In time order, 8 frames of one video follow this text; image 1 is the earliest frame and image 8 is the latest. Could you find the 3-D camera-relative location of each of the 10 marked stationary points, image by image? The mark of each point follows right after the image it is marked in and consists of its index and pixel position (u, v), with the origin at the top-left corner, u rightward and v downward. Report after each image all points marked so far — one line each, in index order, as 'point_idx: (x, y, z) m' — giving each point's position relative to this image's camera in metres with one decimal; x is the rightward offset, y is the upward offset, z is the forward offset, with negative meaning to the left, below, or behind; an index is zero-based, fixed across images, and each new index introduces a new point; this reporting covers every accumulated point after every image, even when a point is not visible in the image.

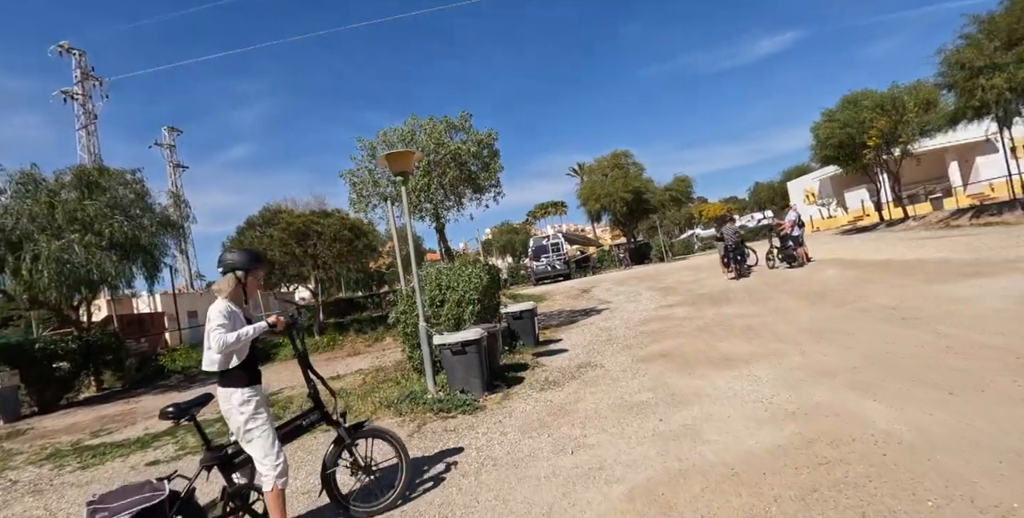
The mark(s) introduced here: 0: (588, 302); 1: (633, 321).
0: (+2.7, -1.6, +18.7) m
1: (+2.9, -1.5, +12.5) m
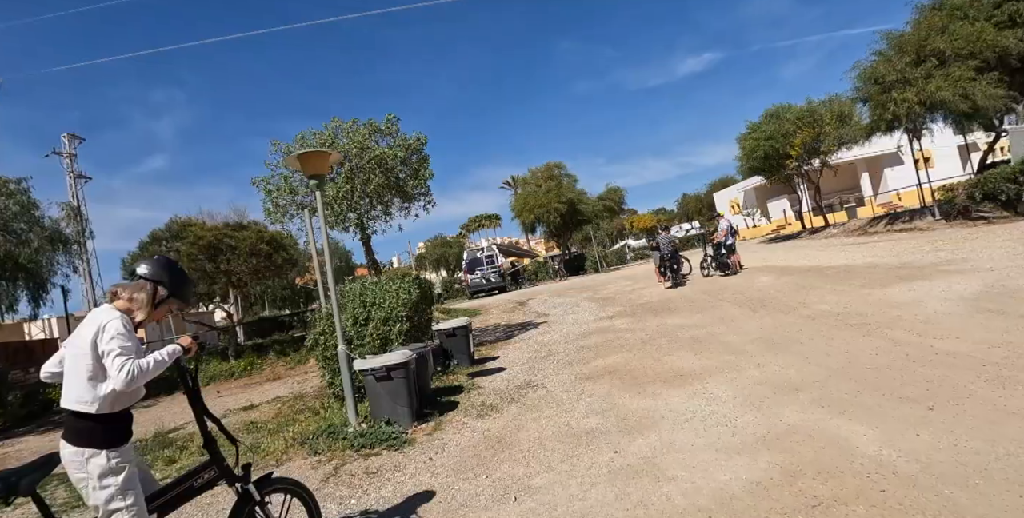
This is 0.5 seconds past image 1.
0: (+0.4, -2.0, +18.0) m
1: (+1.4, -1.7, +11.9) m
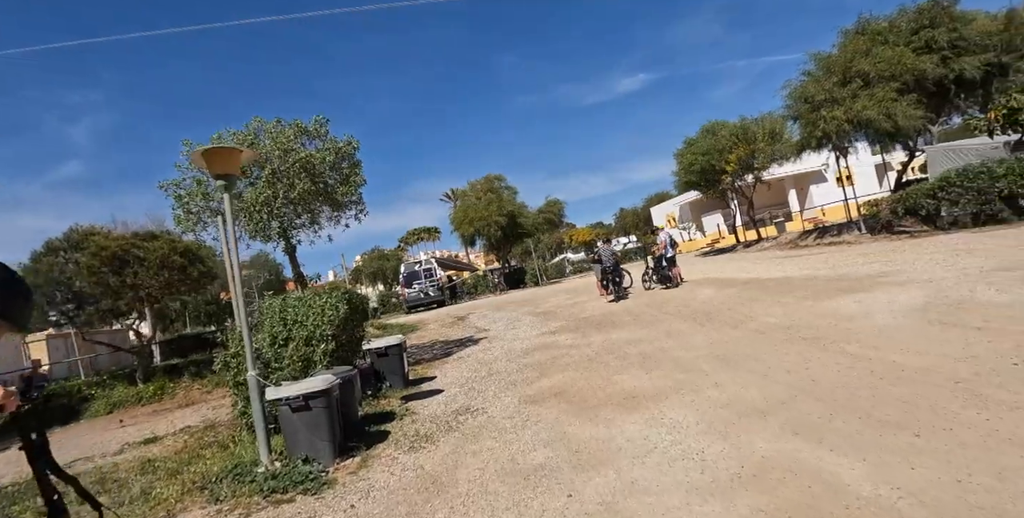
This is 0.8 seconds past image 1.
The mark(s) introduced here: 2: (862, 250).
0: (-1.6, -2.4, +17.2) m
1: (0.0, -2.0, +11.2) m
2: (+9.6, +0.2, +14.0) m
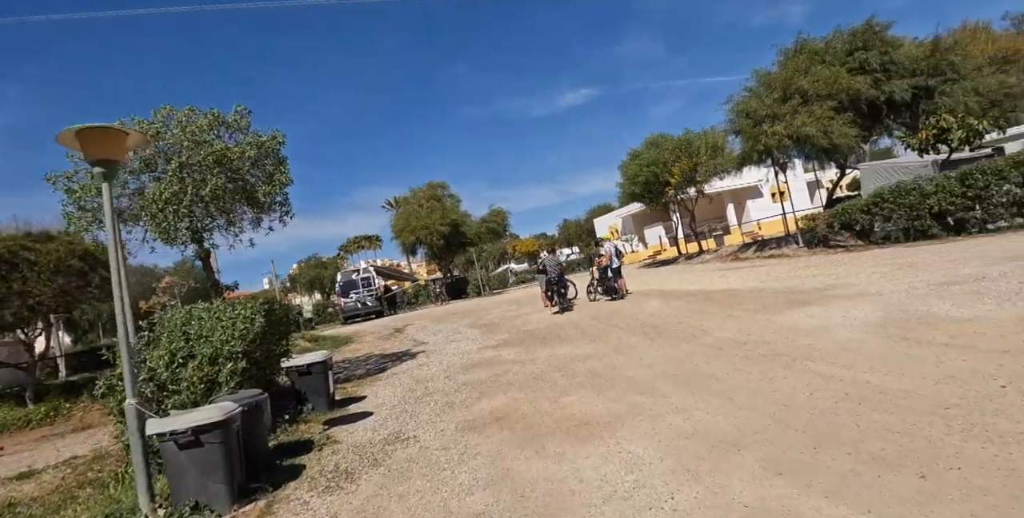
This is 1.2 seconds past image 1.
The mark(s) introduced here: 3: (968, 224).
0: (-3.5, -2.7, +16.0) m
1: (-1.2, -2.2, +10.3) m
2: (+8.1, -0.2, +14.2) m
3: (+12.9, +1.0, +14.4) m
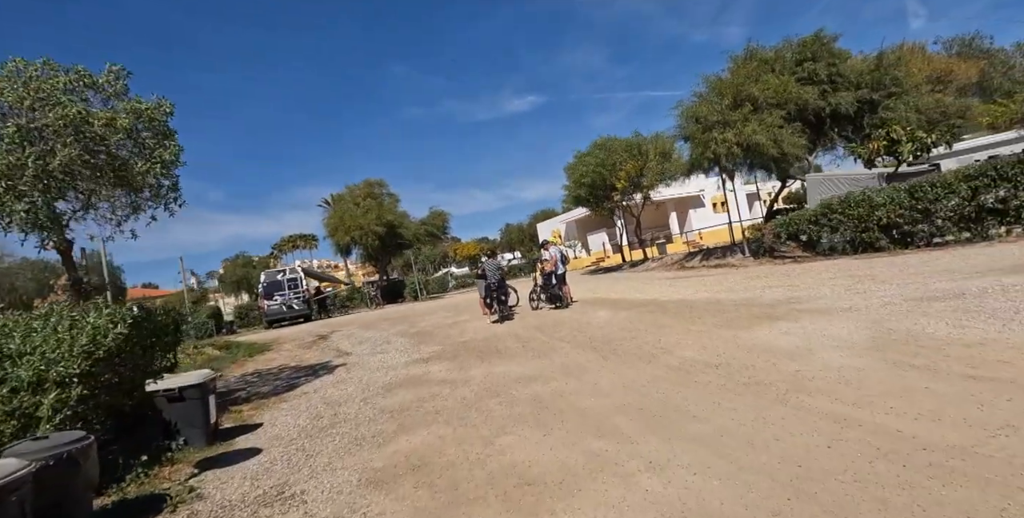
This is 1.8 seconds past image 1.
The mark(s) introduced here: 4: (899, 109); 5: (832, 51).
0: (-5.3, -2.7, +14.2) m
1: (-2.4, -2.2, +8.7) m
2: (+6.5, -0.4, +13.6) m
3: (+11.3, +0.6, +14.4) m
4: (+14.5, +5.6, +19.1) m
5: (+12.3, +8.0, +19.7) m
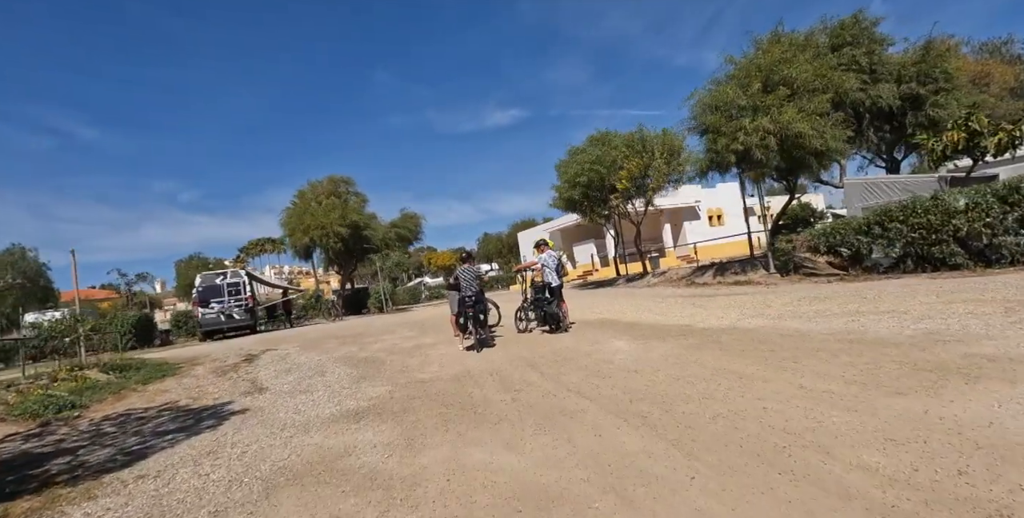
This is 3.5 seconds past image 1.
0: (-5.7, -2.6, +10.4) m
1: (-2.5, -2.1, +5.1) m
2: (+6.1, -0.8, +10.4) m
3: (+10.9, +0.1, +11.4) m
4: (+14.0, +4.9, +16.4) m
5: (+11.9, +7.4, +17.0) m
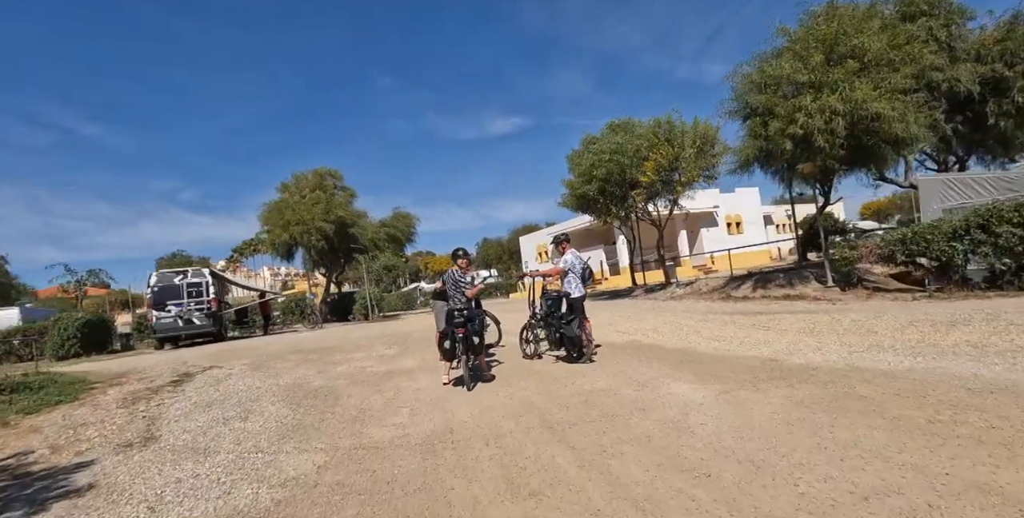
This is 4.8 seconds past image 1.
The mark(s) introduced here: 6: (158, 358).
0: (-5.7, -2.5, +7.4) m
1: (-2.4, -1.9, +2.2) m
2: (+6.2, -0.9, +7.5) m
3: (+11.1, -0.1, +8.5) m
4: (+14.2, +4.5, +13.7) m
5: (+12.2, +7.0, +14.2) m
6: (-11.0, -3.1, +16.0) m
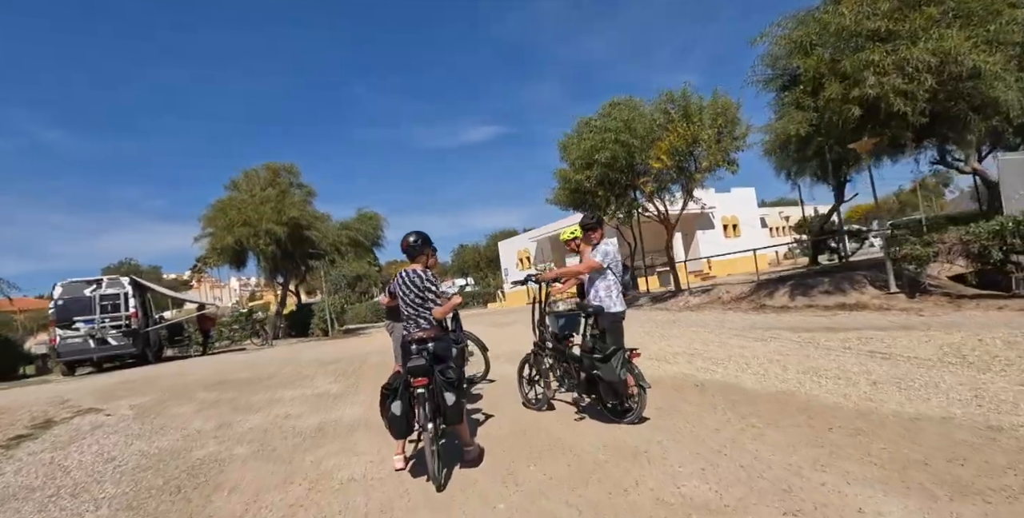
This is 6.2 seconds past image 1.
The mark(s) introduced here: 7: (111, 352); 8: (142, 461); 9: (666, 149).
0: (-5.6, -2.4, +4.1) m
1: (-2.2, -1.8, -1.0) m
2: (+6.2, -0.8, +4.8) m
3: (+11.0, 0.0, +6.0) m
4: (+13.9, +4.5, +11.3) m
5: (+11.8, +7.0, +11.8) m
6: (-11.4, -3.2, +12.4) m
7: (-13.7, -3.2, +17.6) m
8: (-4.3, -2.2, +6.0) m
9: (+4.1, +2.8, +13.6) m
